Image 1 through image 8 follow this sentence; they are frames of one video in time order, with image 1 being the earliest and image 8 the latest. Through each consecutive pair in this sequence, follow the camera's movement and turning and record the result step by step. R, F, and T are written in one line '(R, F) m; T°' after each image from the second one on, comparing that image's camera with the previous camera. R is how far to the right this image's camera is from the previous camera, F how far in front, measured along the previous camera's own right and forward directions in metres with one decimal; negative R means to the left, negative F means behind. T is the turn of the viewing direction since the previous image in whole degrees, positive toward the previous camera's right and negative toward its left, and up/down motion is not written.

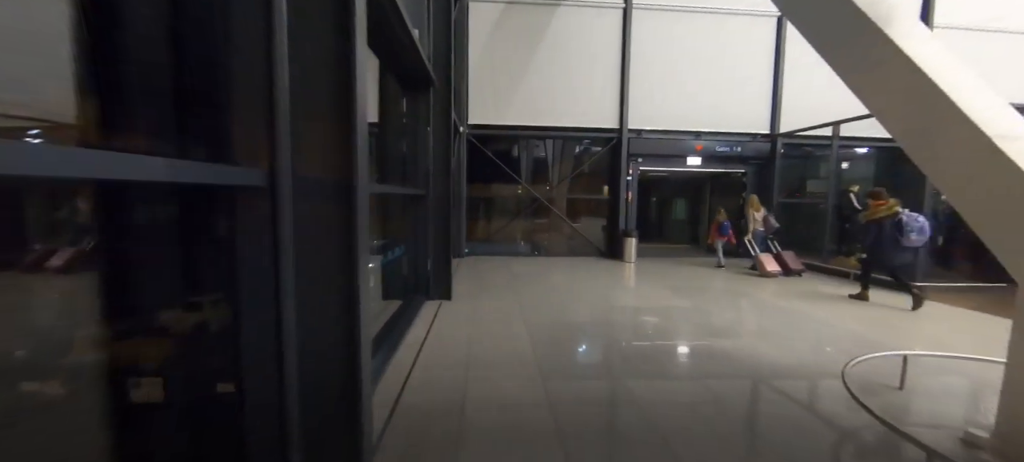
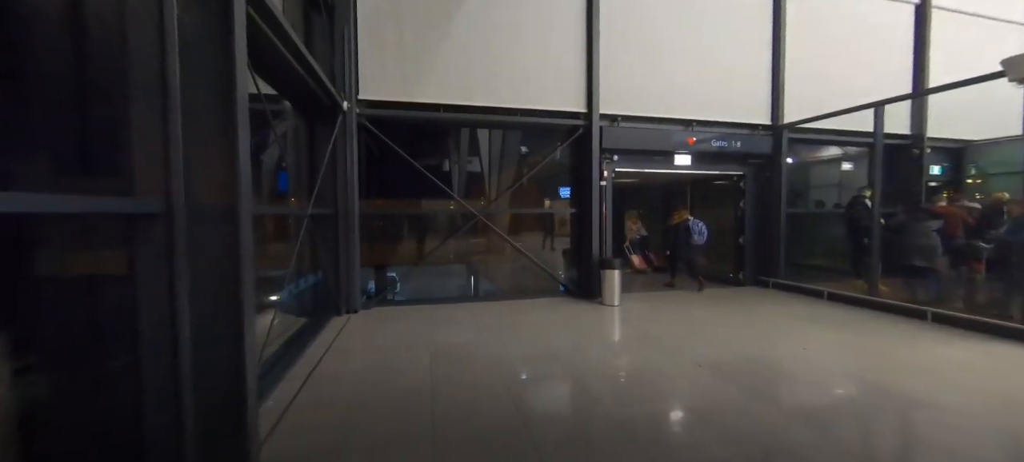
(+0.2, +2.7) m; +9°
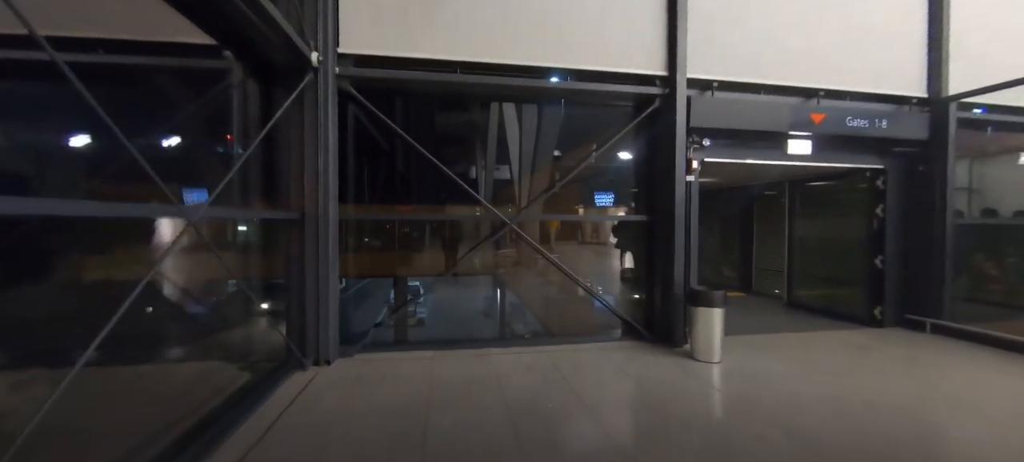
(-0.2, +1.6) m; -4°
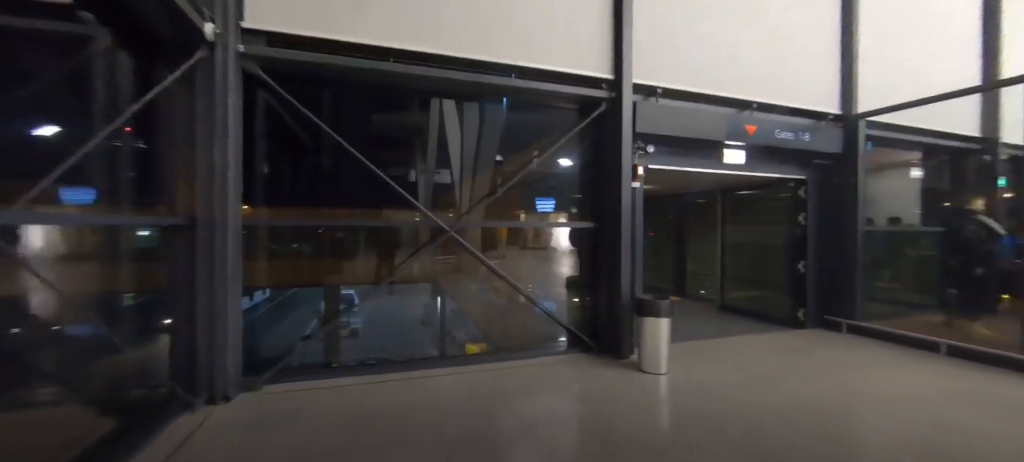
(0.0, +0.3) m; +9°
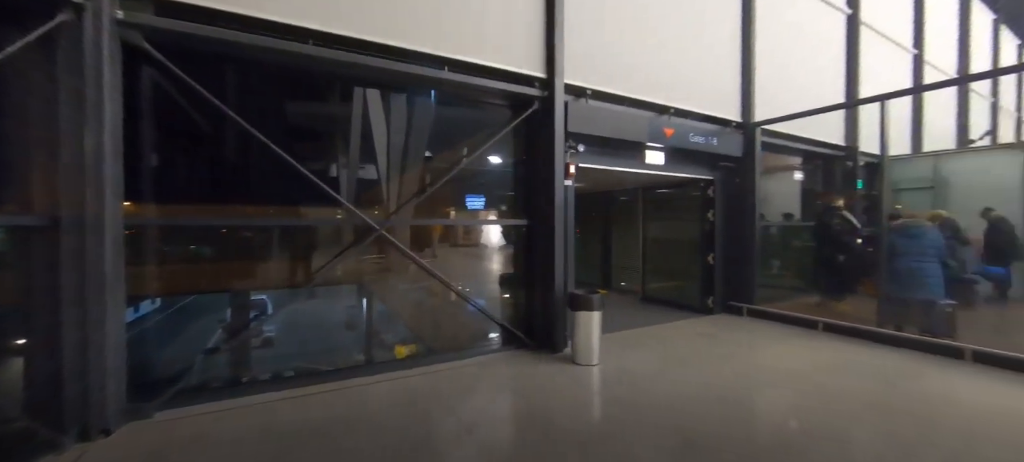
(0.0, +0.1) m; +10°
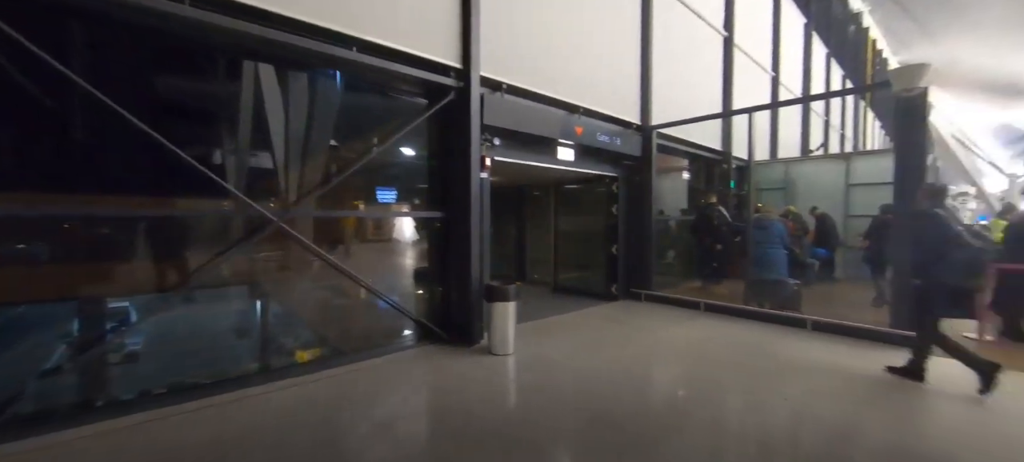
(0.0, 0.0) m; +12°
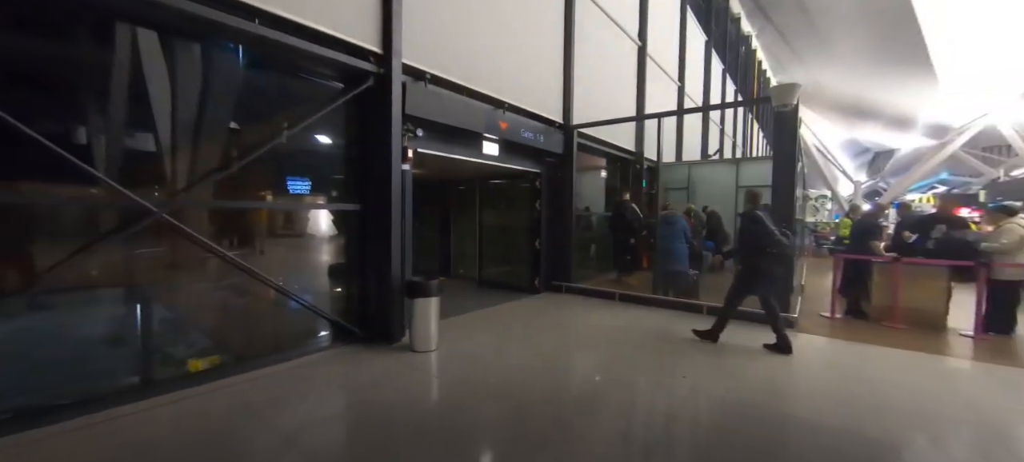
(0.0, 0.0) m; +11°
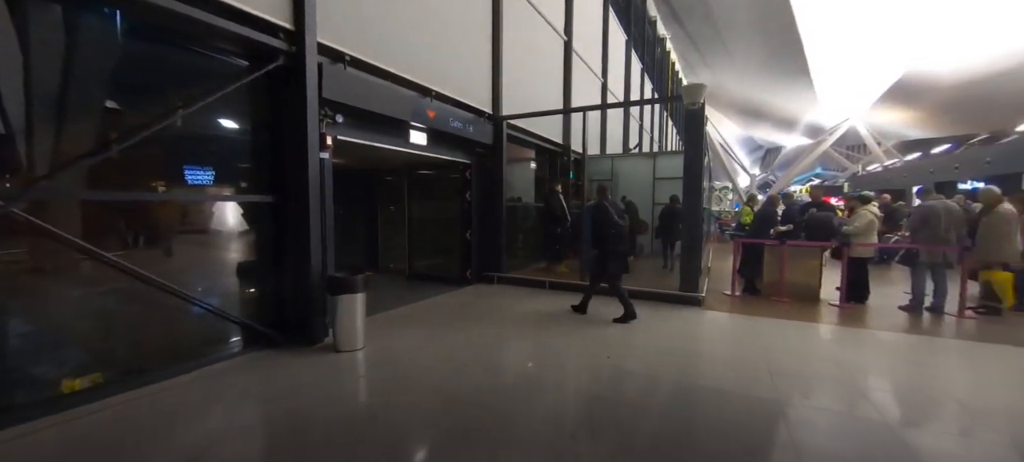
(0.0, 0.0) m; +10°
